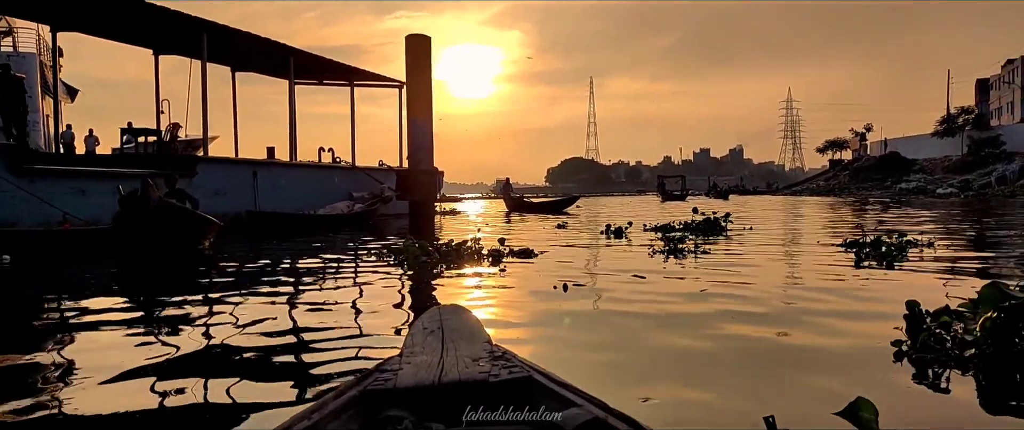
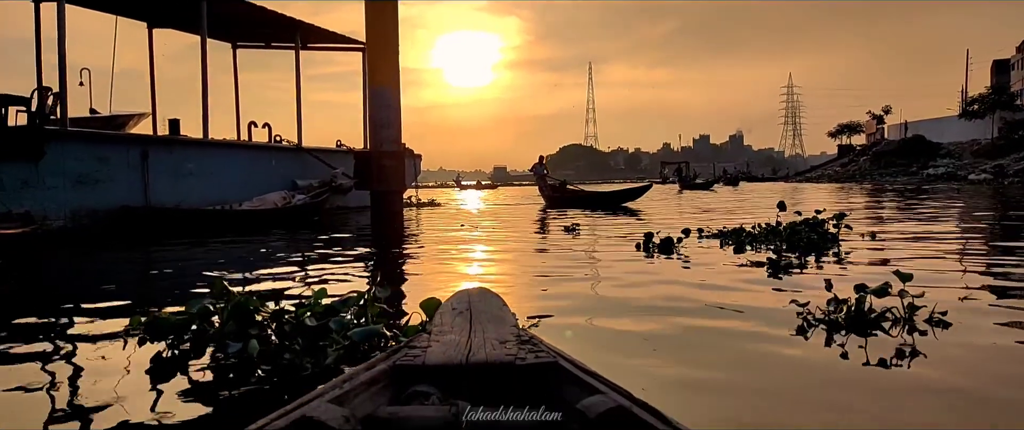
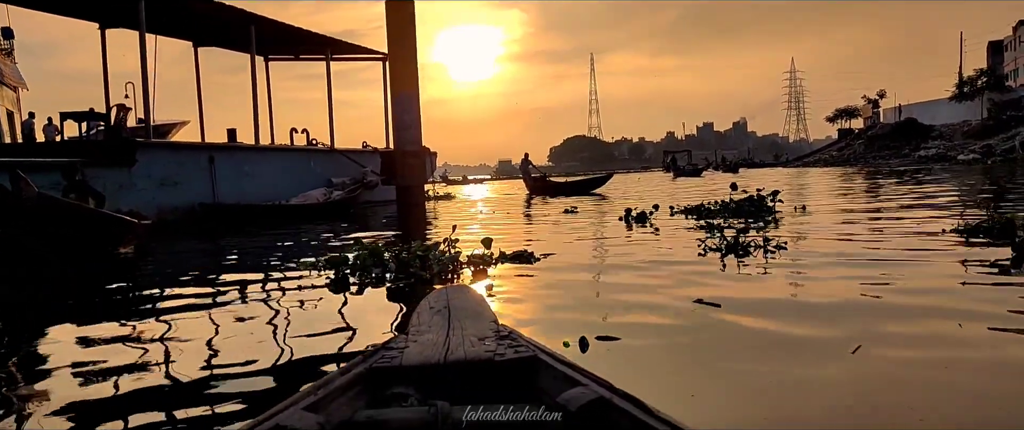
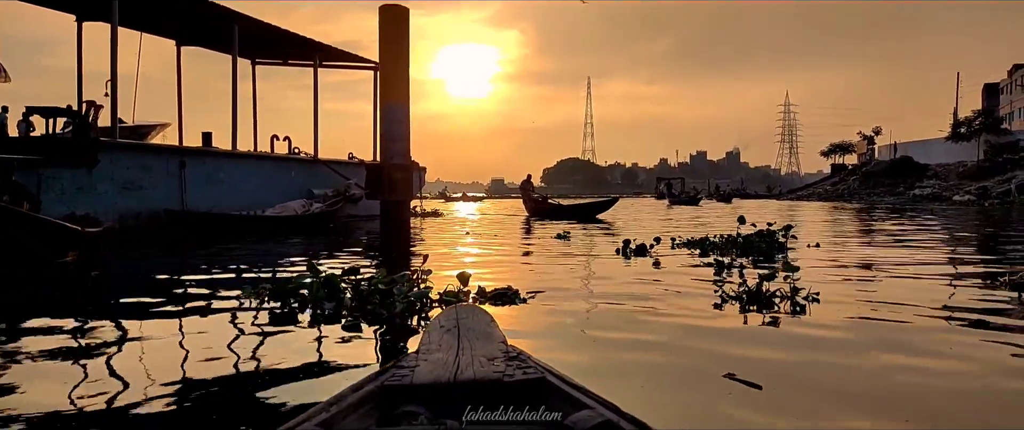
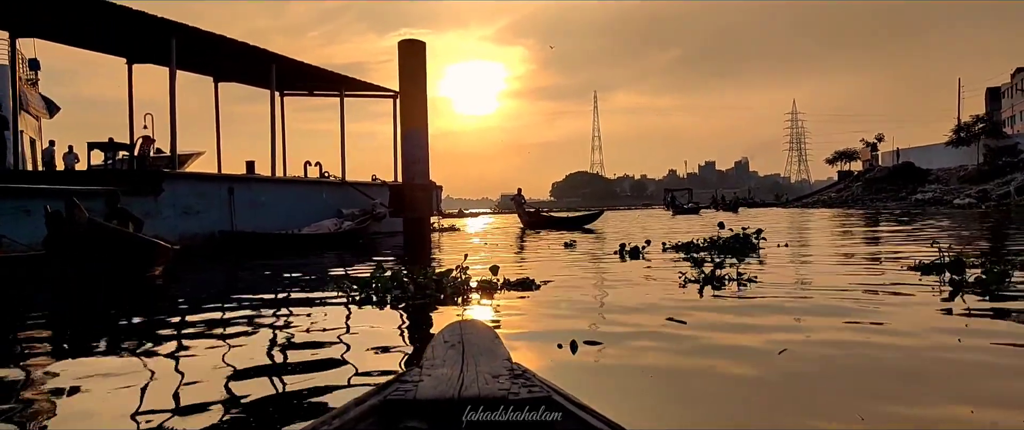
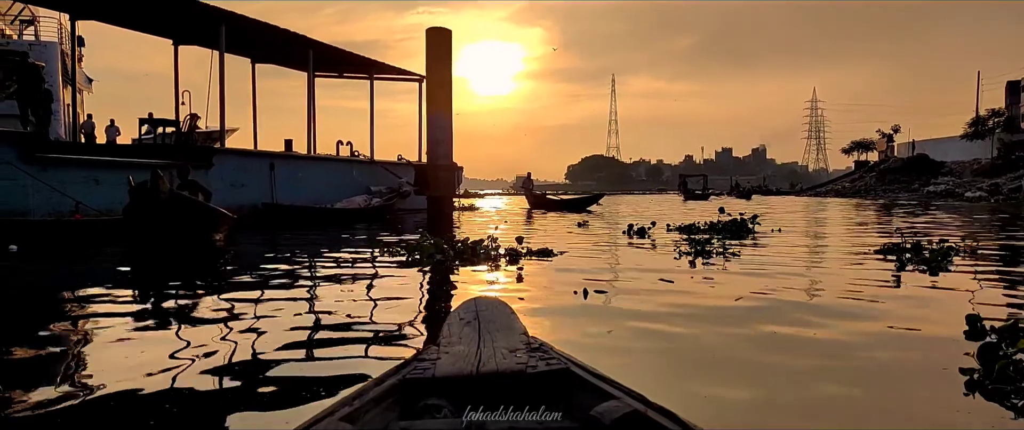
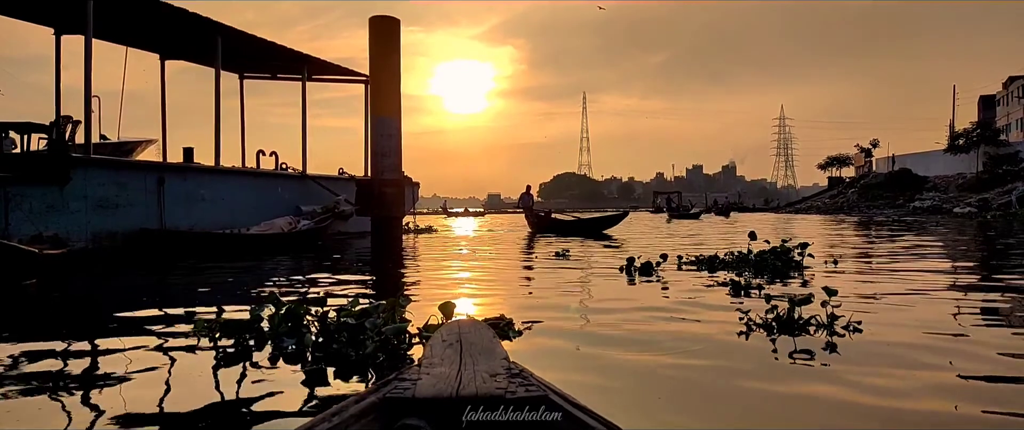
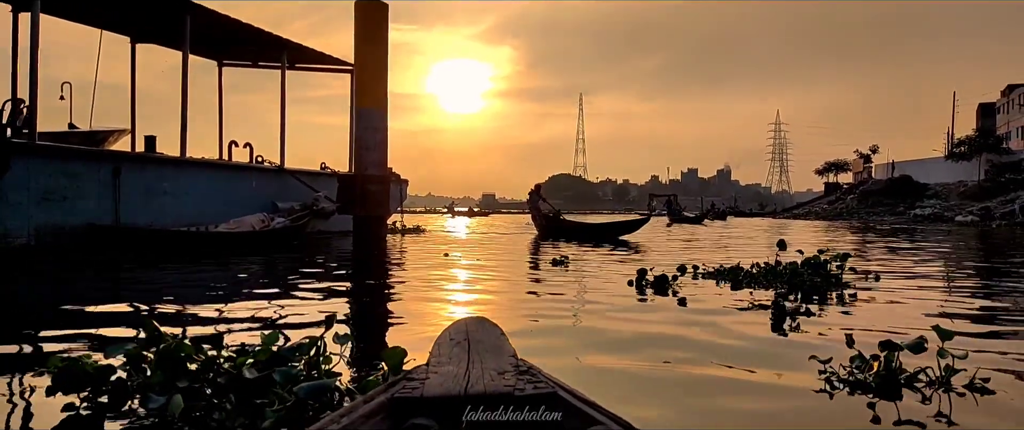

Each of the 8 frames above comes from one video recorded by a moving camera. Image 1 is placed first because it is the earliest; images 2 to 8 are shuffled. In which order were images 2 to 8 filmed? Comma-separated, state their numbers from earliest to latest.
6, 5, 3, 4, 7, 2, 8
